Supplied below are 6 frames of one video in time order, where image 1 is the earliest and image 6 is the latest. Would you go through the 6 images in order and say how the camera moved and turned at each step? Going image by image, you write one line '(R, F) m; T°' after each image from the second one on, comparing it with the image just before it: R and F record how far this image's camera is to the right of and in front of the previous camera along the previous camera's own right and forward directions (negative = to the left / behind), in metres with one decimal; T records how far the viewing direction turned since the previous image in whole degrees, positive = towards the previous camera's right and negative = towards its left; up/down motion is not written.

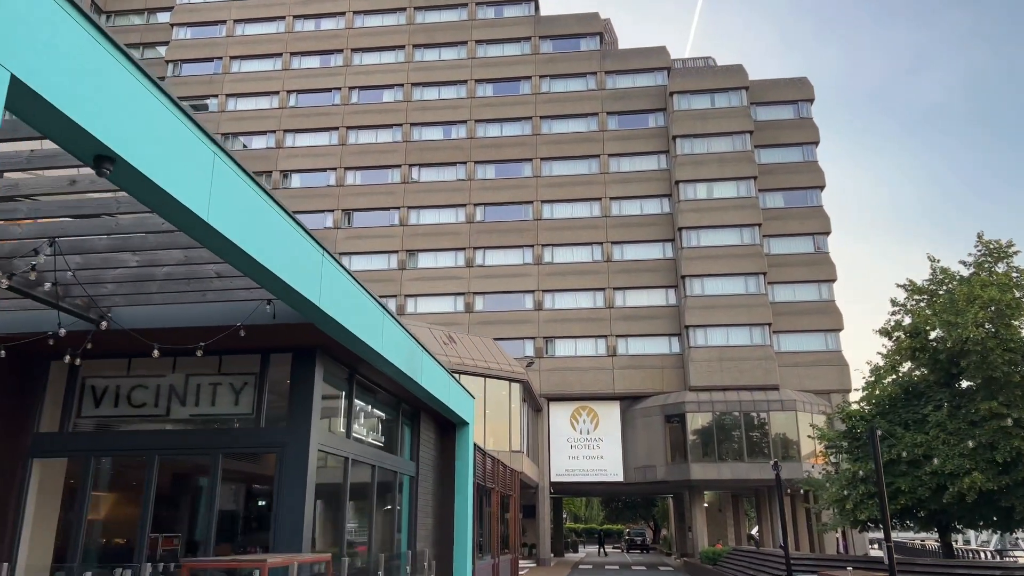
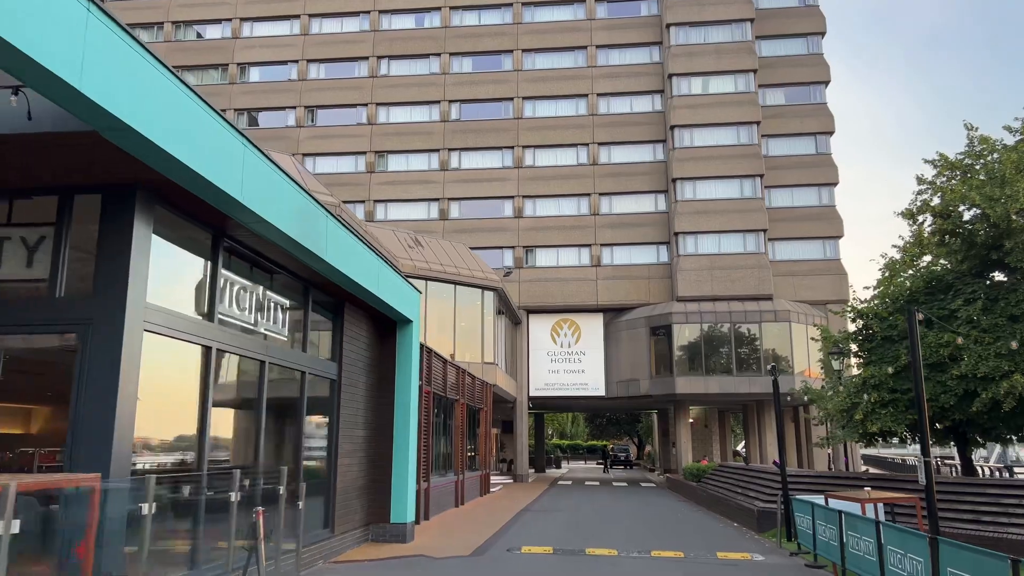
(+0.8, +2.8) m; +1°
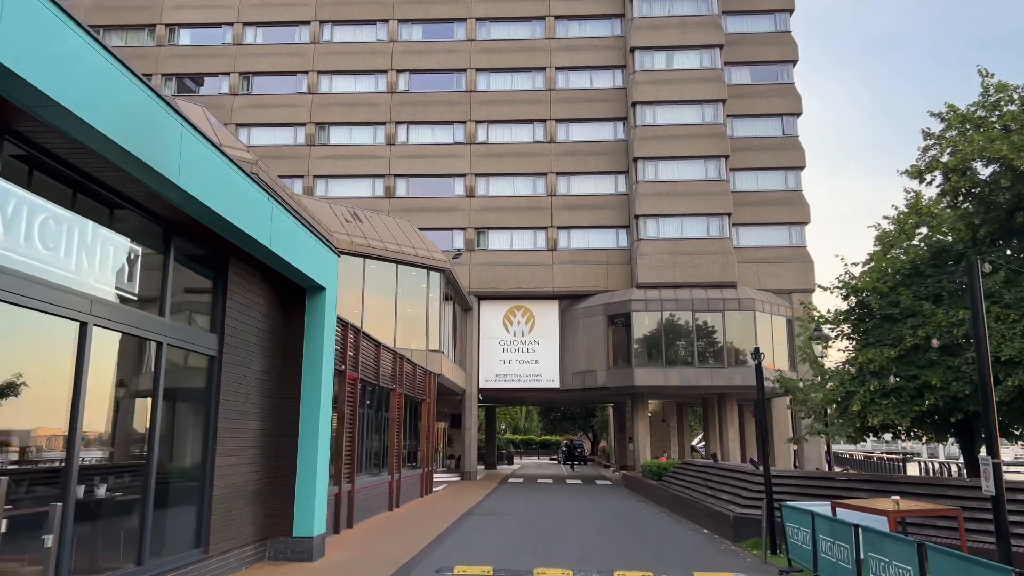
(+0.3, +2.5) m; +3°
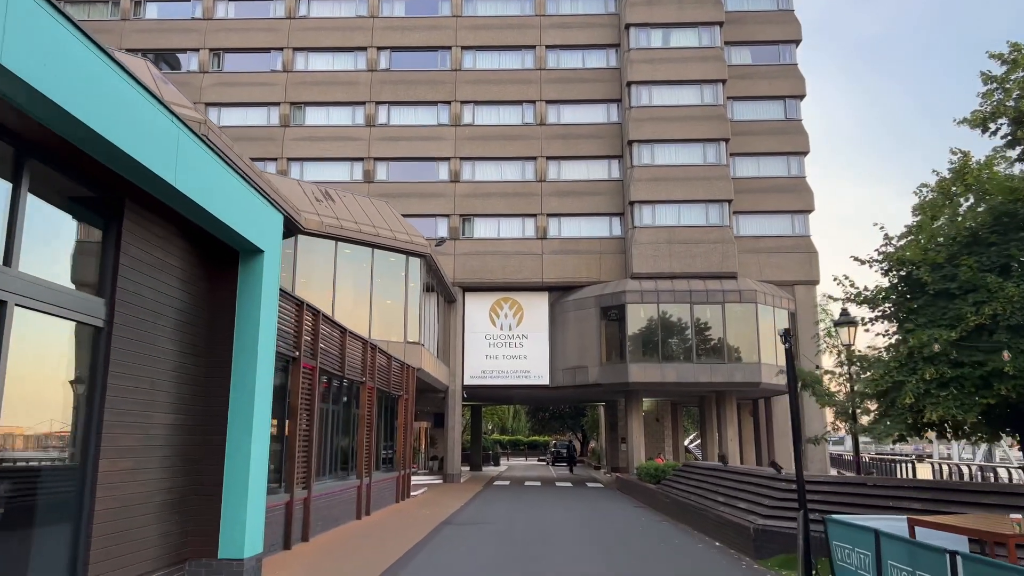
(+0.1, +2.1) m; +1°
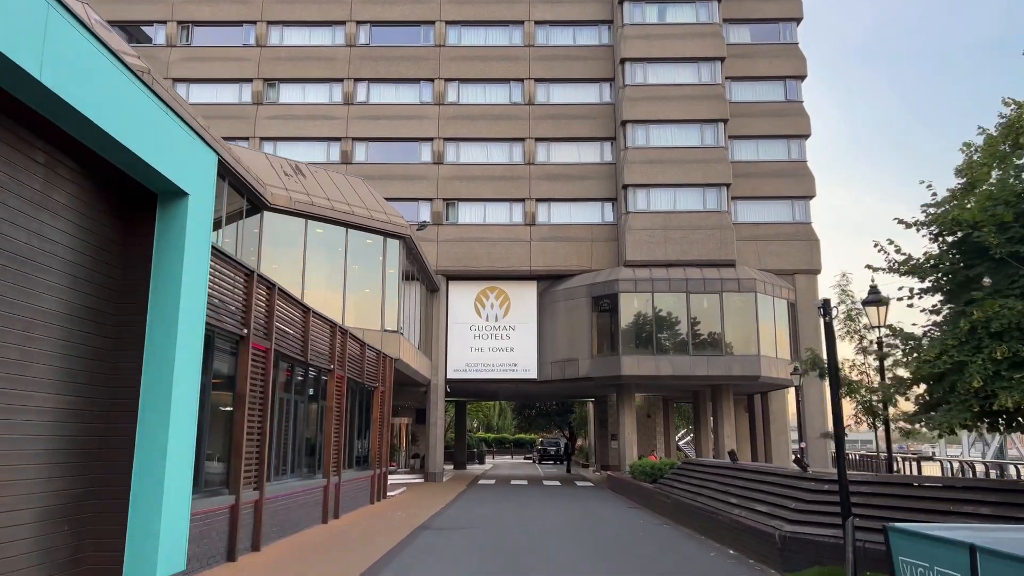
(0.0, +1.8) m; +1°
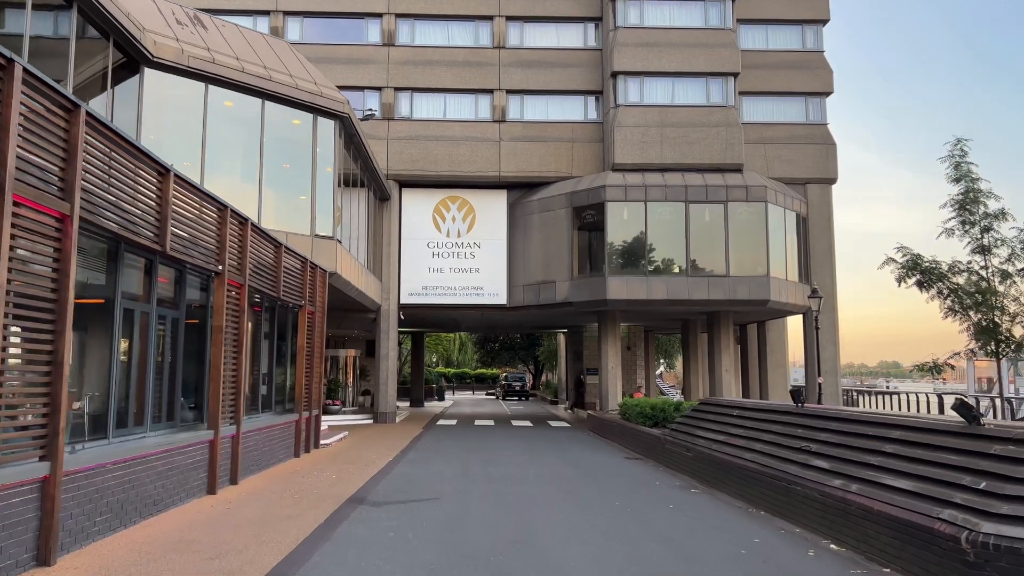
(-0.2, +4.9) m; +3°
